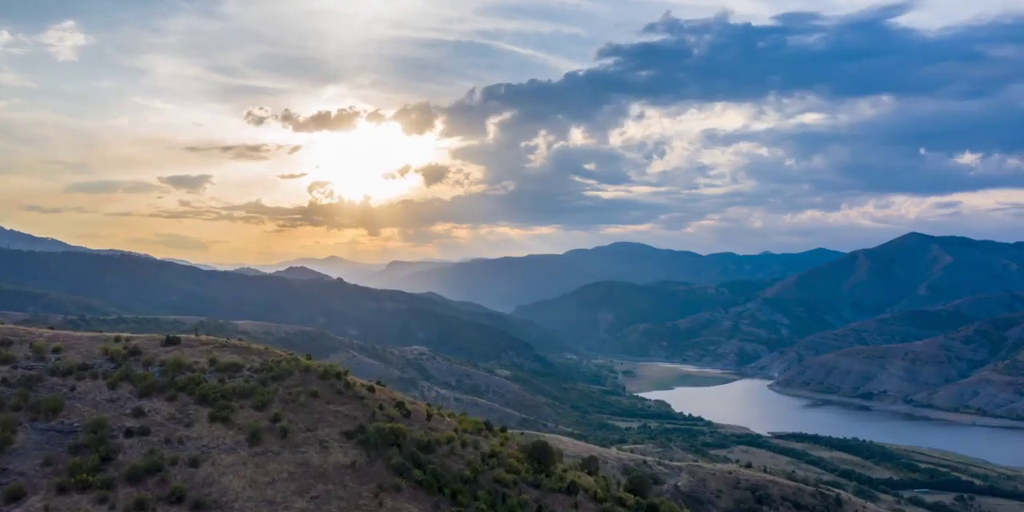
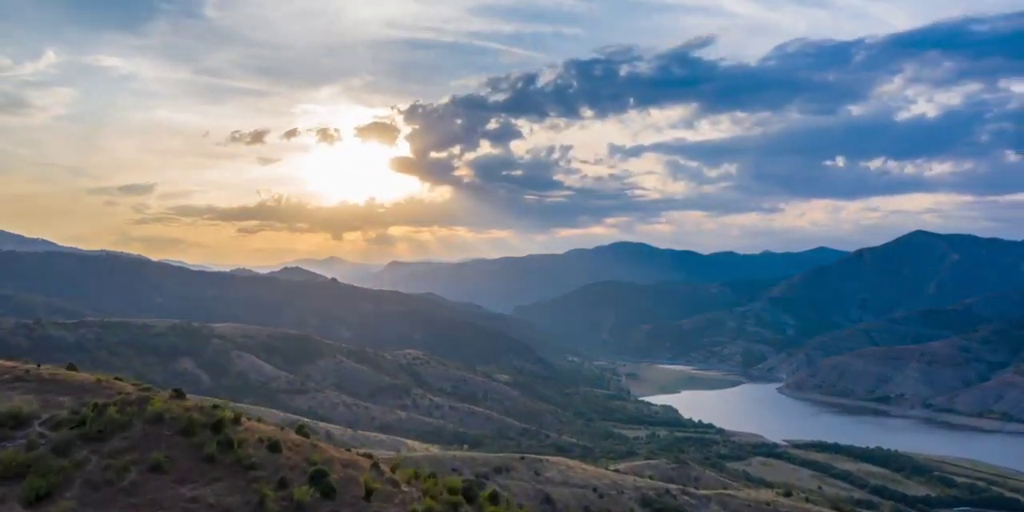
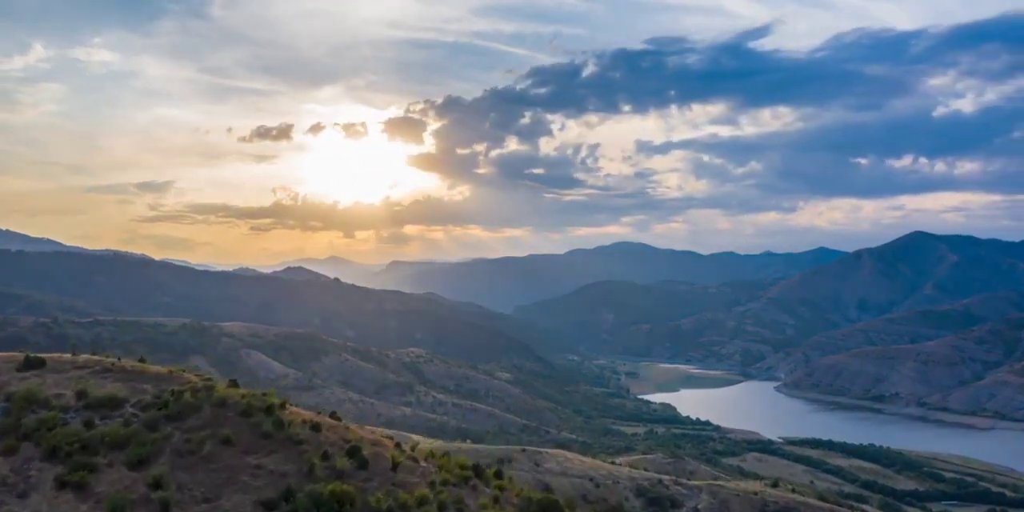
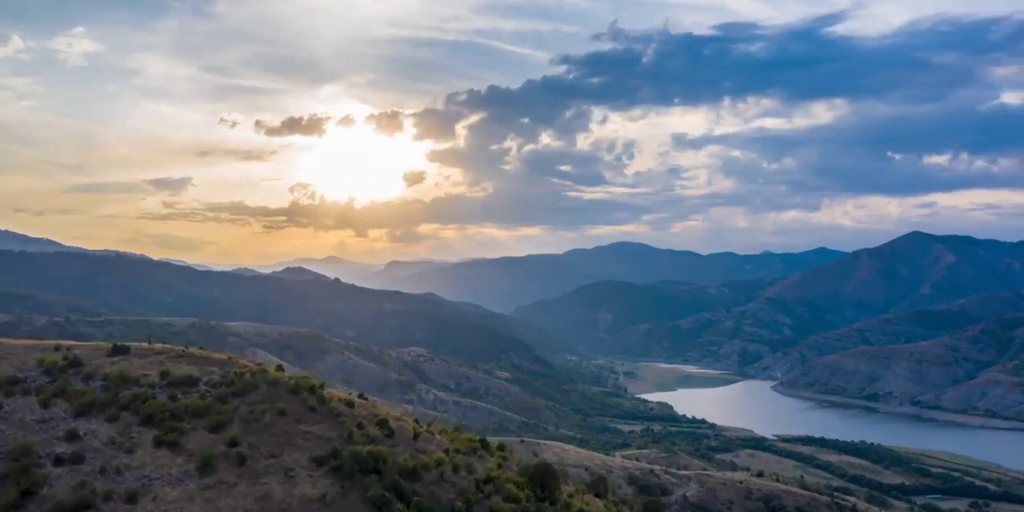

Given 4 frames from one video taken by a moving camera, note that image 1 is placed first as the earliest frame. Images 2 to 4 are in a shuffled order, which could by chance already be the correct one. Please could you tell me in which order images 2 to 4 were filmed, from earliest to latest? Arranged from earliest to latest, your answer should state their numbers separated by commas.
4, 3, 2
